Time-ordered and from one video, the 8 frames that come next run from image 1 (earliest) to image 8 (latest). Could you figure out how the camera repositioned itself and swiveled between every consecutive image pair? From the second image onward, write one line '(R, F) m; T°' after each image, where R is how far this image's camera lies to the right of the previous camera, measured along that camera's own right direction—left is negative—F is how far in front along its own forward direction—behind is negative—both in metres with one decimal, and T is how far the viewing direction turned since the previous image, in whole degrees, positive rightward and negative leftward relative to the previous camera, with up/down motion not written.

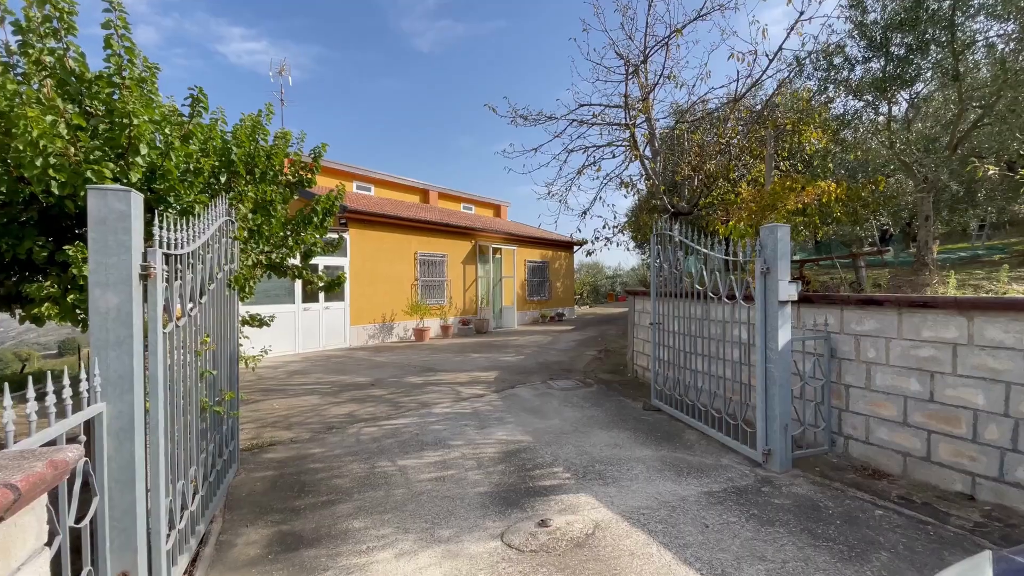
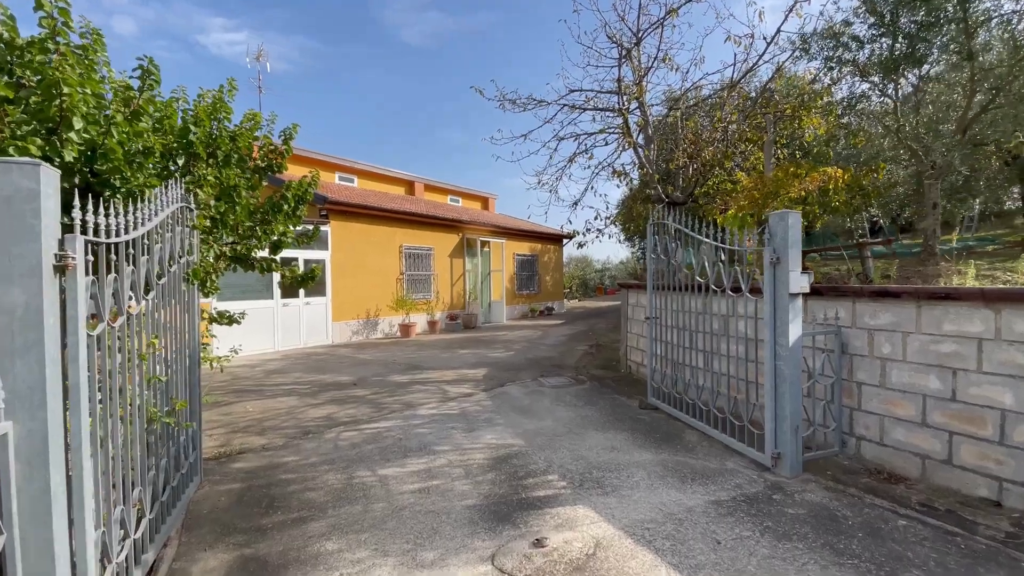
(0.0, +0.3) m; +1°
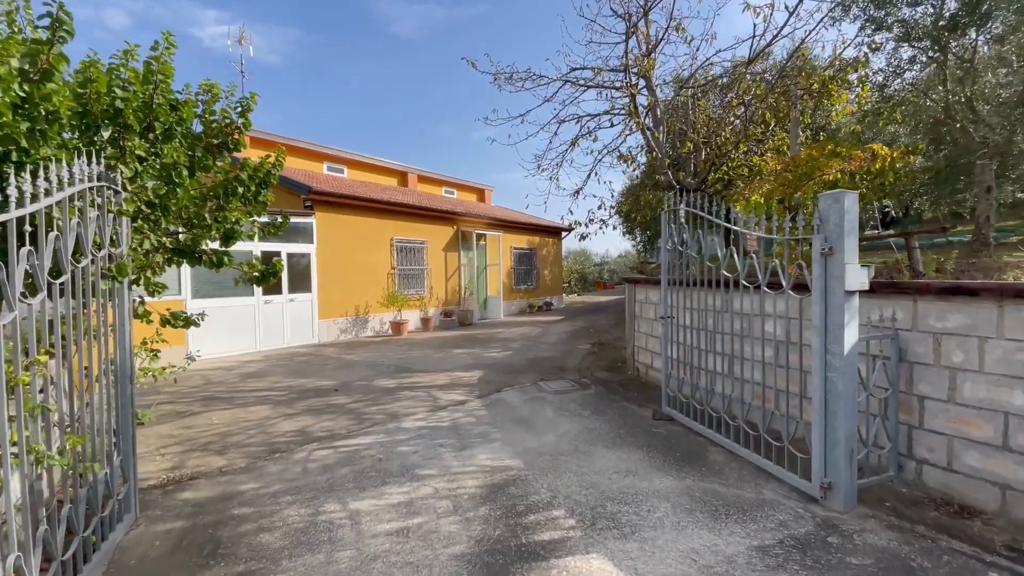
(0.0, +0.6) m; 0°
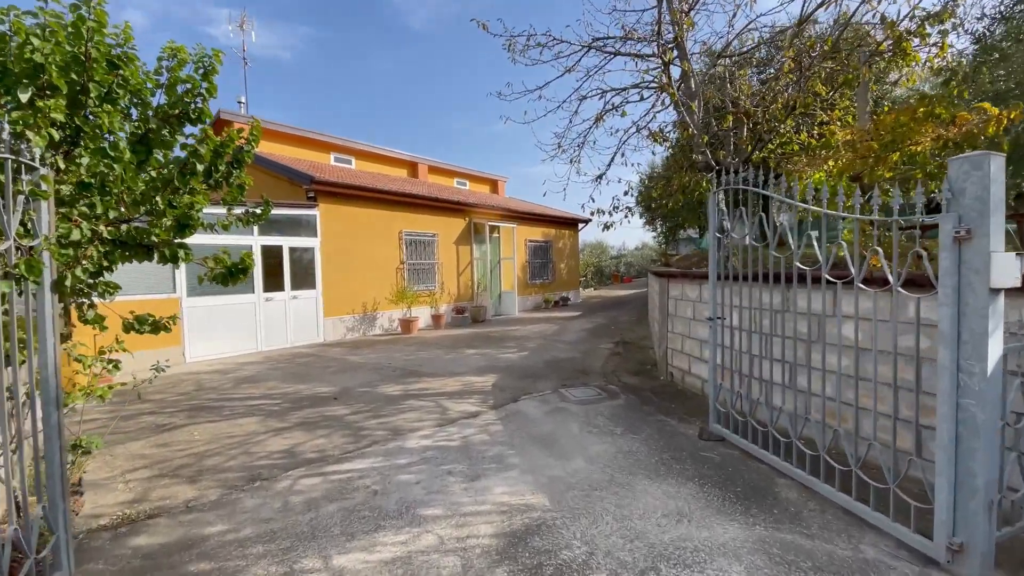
(-0.1, +0.7) m; -2°
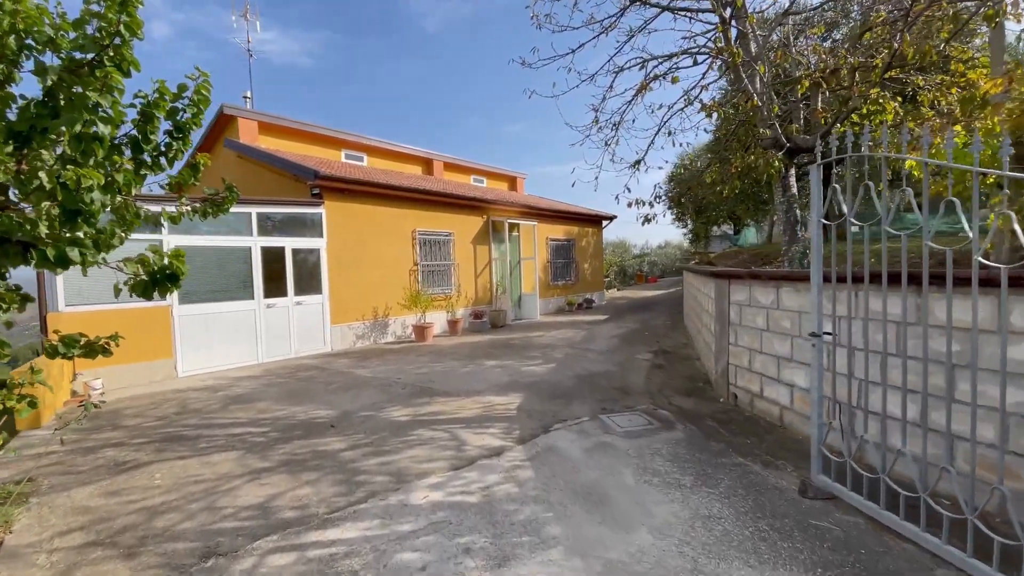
(-0.1, +0.9) m; -2°
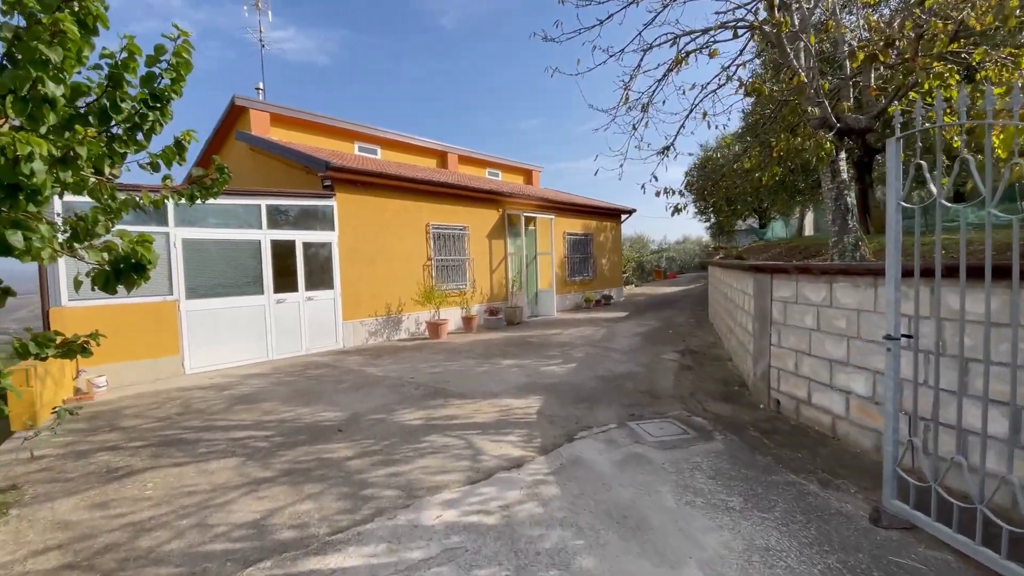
(-0.1, +0.4) m; -2°
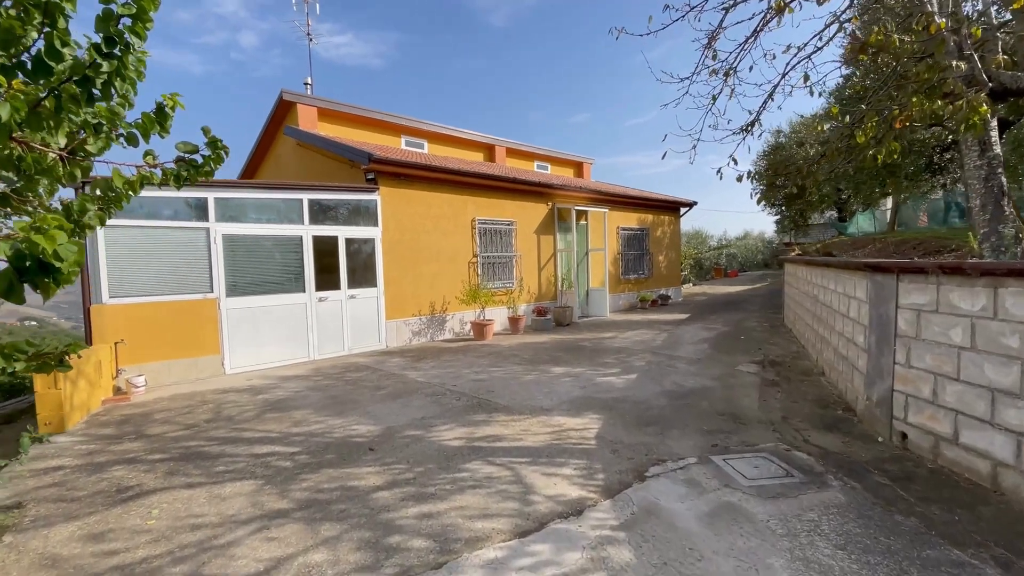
(-0.1, +0.6) m; -6°
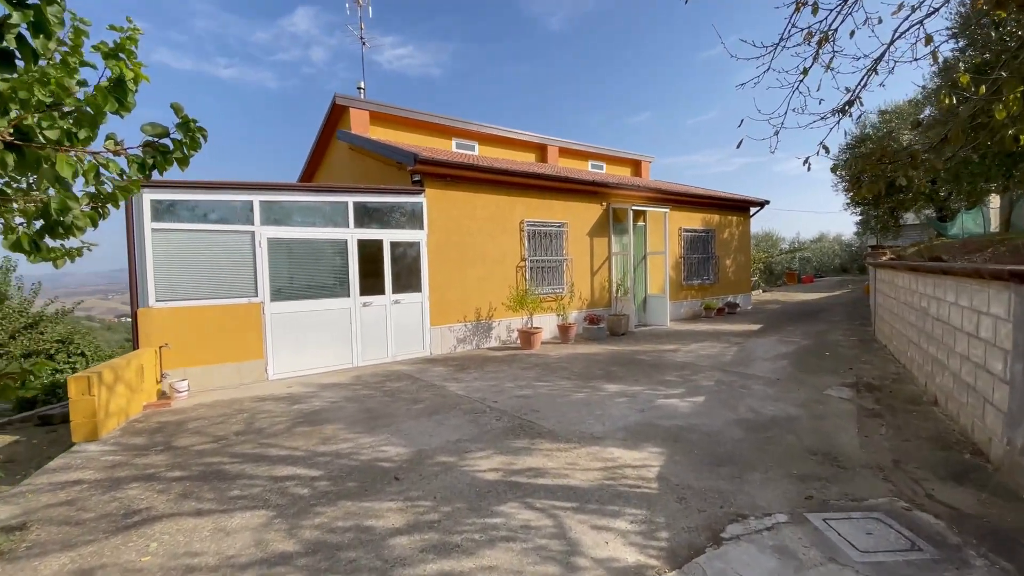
(+0.1, +0.5) m; -6°
